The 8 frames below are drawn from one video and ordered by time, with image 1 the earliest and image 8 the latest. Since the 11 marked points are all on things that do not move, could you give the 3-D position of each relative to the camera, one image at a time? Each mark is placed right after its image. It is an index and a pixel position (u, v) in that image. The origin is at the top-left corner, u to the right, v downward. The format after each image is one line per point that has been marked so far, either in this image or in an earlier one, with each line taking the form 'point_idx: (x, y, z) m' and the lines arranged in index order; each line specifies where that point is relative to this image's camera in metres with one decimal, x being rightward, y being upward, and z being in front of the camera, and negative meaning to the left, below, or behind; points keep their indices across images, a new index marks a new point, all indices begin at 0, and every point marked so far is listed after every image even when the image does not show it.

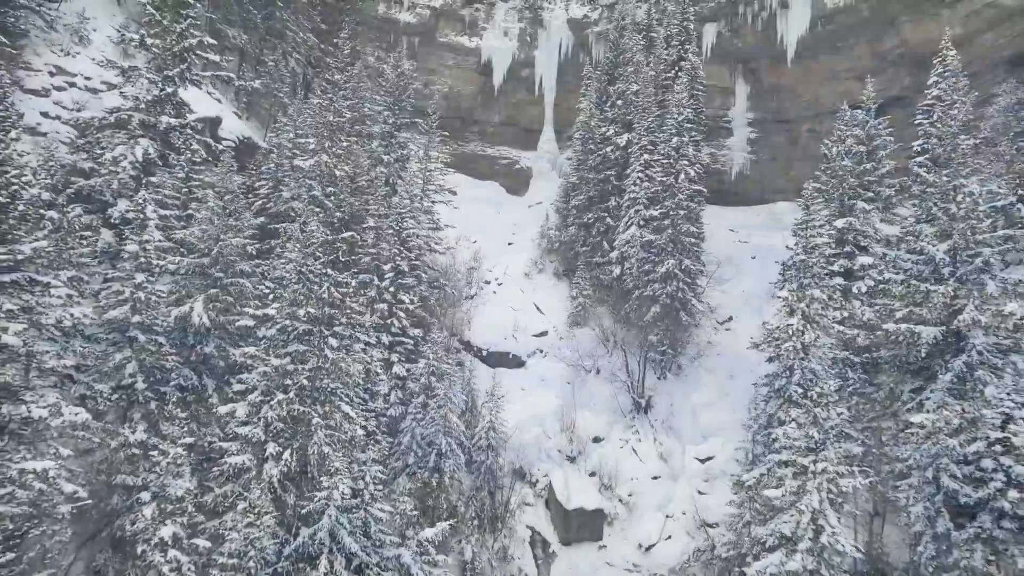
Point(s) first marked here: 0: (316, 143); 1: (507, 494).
0: (-6.1, +4.6, +14.3) m
1: (-0.1, -6.5, +14.5) m
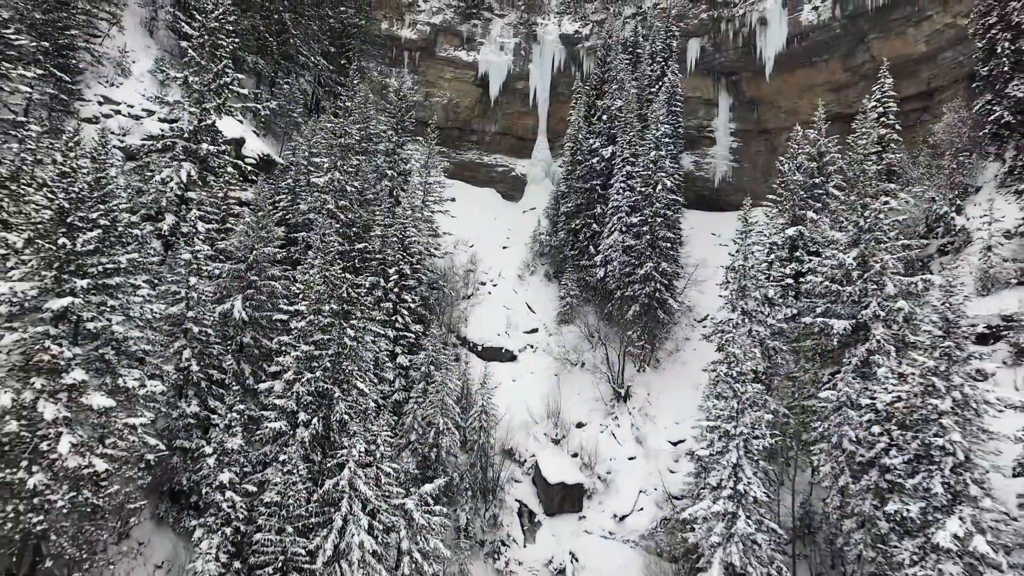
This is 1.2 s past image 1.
0: (-6.5, +4.5, +16.3) m
1: (-0.5, -6.5, +16.4) m
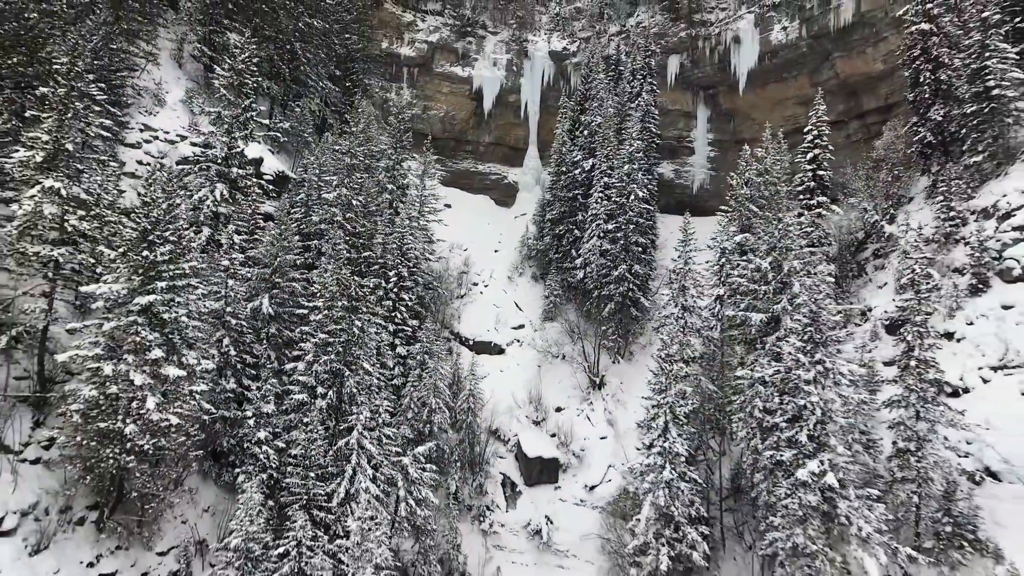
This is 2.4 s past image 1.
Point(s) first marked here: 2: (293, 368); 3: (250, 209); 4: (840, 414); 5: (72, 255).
0: (-7.2, +4.5, +18.8) m
1: (-1.1, -6.5, +18.9) m
2: (-6.1, -2.2, +12.7) m
3: (-8.9, +2.7, +15.4) m
4: (+7.5, -2.9, +11.0) m
5: (-10.6, +0.8, +11.1) m
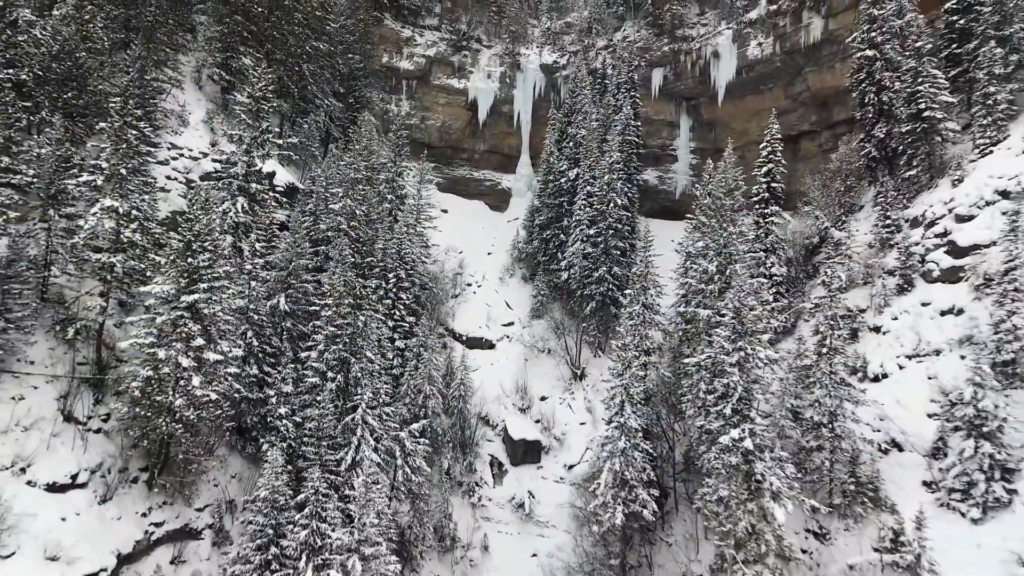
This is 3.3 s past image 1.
0: (-7.8, +4.5, +21.1) m
1: (-1.7, -6.5, +21.1) m
2: (-6.7, -2.2, +14.9) m
3: (-9.5, +2.7, +17.6) m
4: (+6.9, -2.9, +13.2) m
5: (-11.2, +0.8, +13.3) m
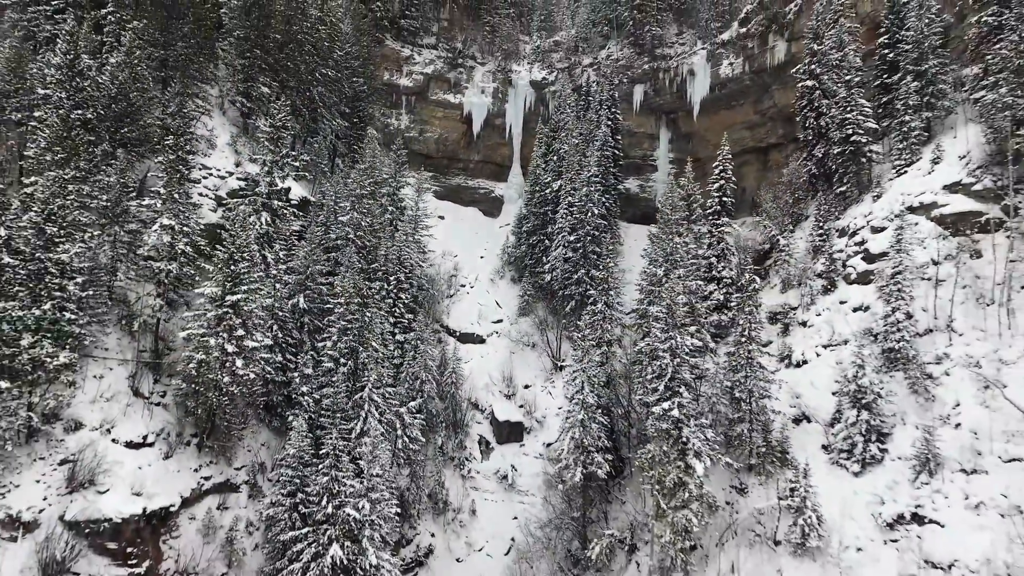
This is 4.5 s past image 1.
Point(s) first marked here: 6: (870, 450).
0: (-8.6, +4.4, +24.2) m
1: (-2.5, -6.6, +24.3) m
2: (-7.5, -2.3, +18.1) m
3: (-10.3, +2.6, +20.8) m
4: (+6.1, -3.0, +16.4) m
5: (-12.0, +0.7, +16.5) m
6: (+11.6, -5.2, +14.8) m
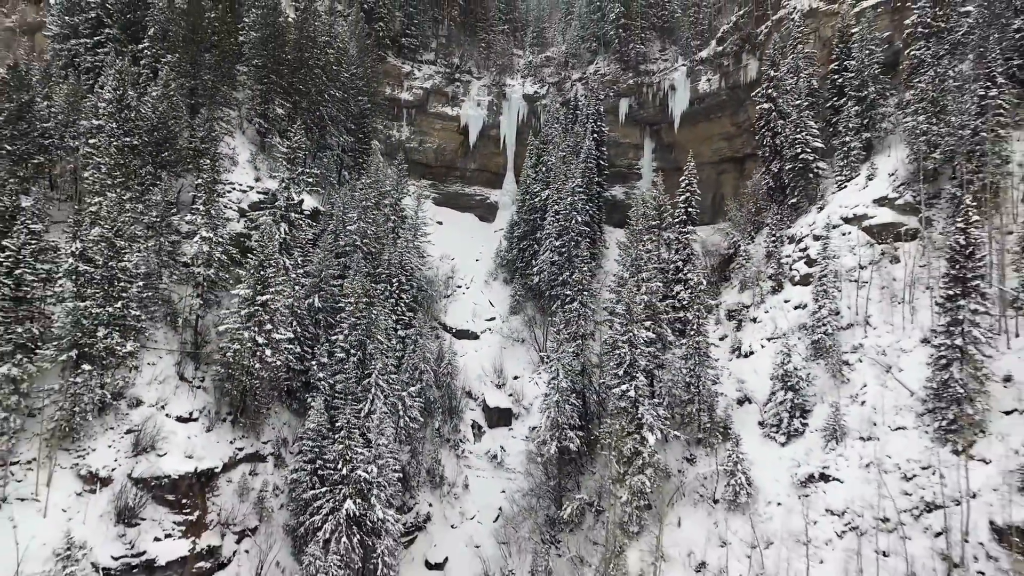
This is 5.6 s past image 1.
0: (-9.2, +4.4, +27.2) m
1: (-3.1, -6.6, +27.3) m
2: (-8.1, -2.4, +21.1) m
3: (-10.9, +2.5, +23.8) m
4: (+5.5, -3.0, +19.3) m
5: (-12.6, +0.6, +19.5) m
6: (+10.9, -5.3, +17.8) m
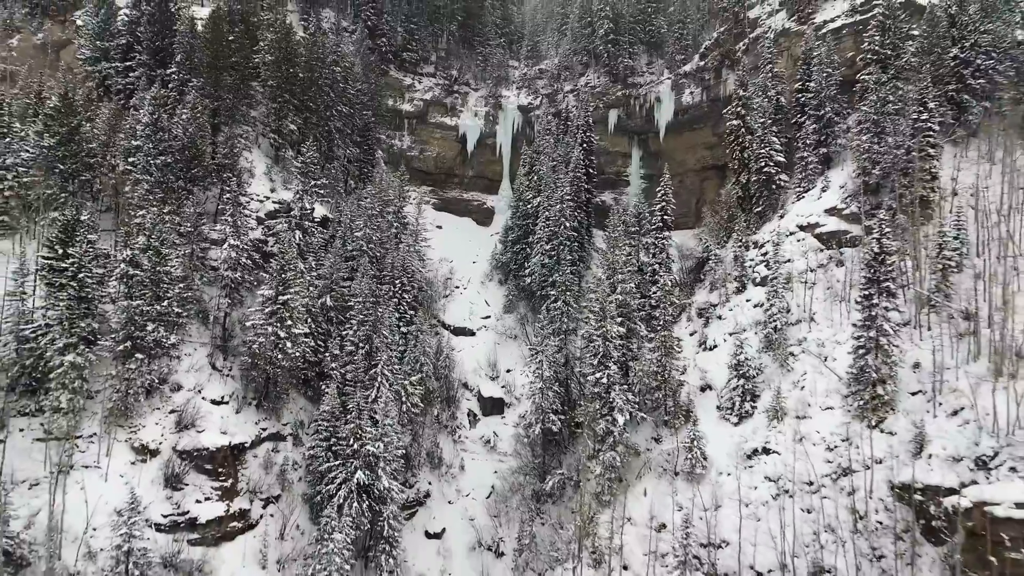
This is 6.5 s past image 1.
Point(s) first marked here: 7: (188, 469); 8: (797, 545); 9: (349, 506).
0: (-9.7, +4.3, +30.0) m
1: (-3.6, -6.7, +30.0) m
2: (-8.6, -2.4, +23.9) m
3: (-11.5, +2.5, +26.6) m
4: (+4.9, -3.1, +22.1) m
5: (-13.2, +0.6, +22.3) m
6: (+10.4, -5.3, +20.5) m
7: (-12.9, -7.3, +18.3) m
8: (+9.8, -8.9, +15.9) m
9: (-6.8, -9.1, +19.1) m
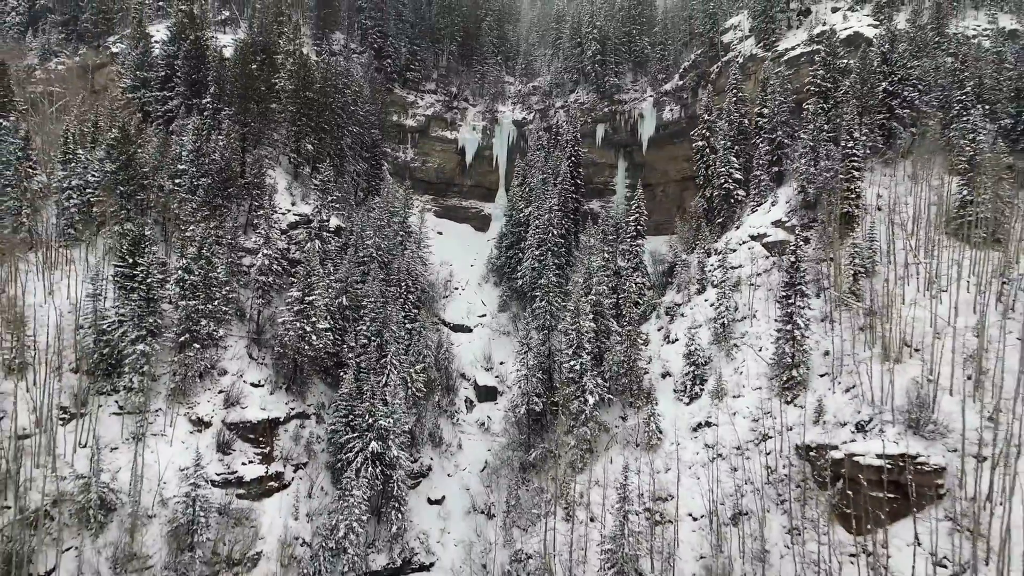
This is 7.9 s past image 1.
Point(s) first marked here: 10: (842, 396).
0: (-10.4, +4.2, +34.1) m
1: (-4.3, -6.8, +34.1) m
2: (-9.3, -2.5, +28.0) m
3: (-12.1, +2.3, +30.7) m
4: (+4.3, -3.2, +26.1) m
5: (-13.8, +0.4, +26.4) m
6: (+9.8, -5.4, +24.6) m
7: (-13.6, -7.4, +22.4) m
8: (+9.2, -9.0, +19.9) m
9: (-7.4, -9.2, +23.2) m
10: (+14.1, -4.6, +19.5) m
